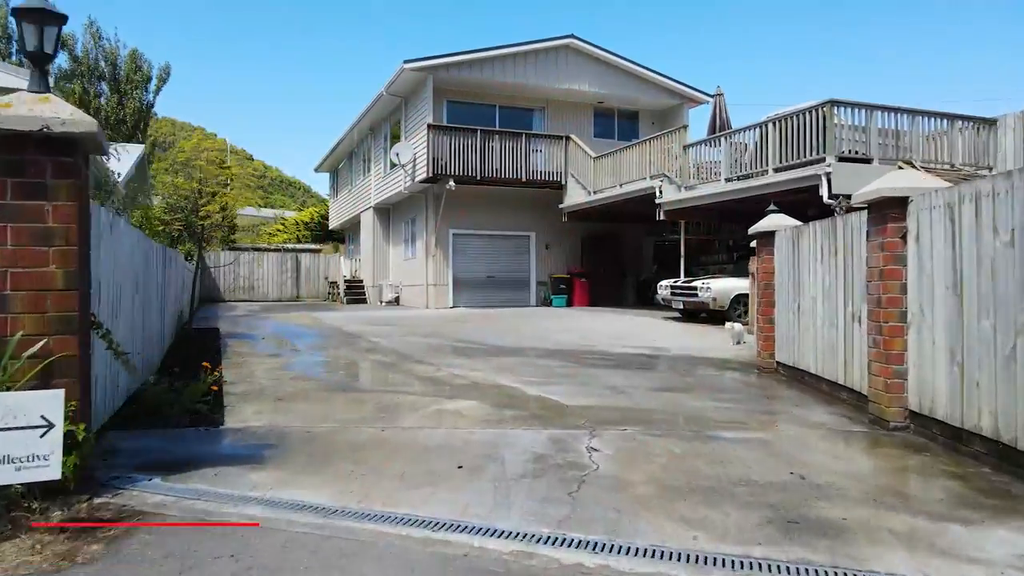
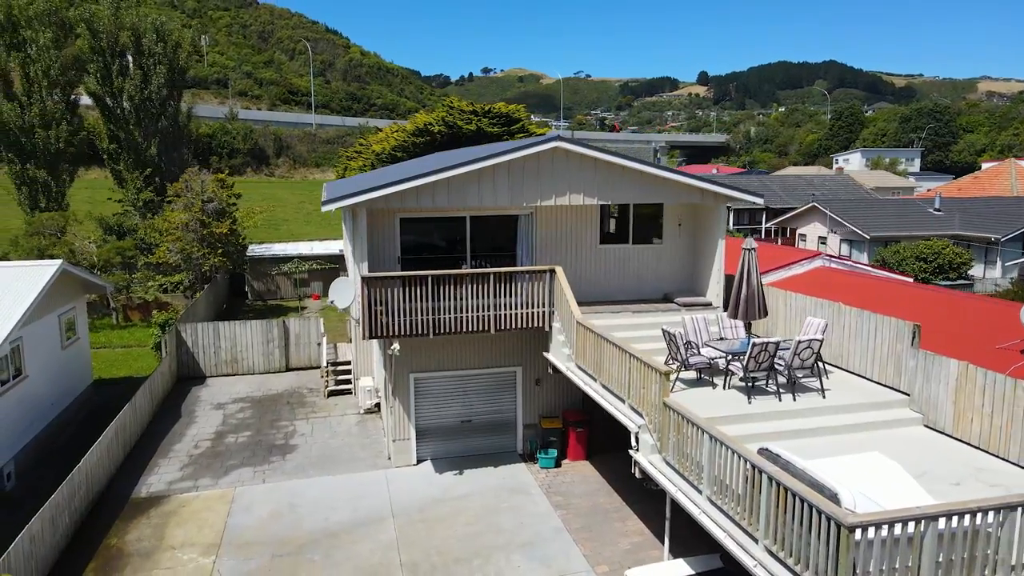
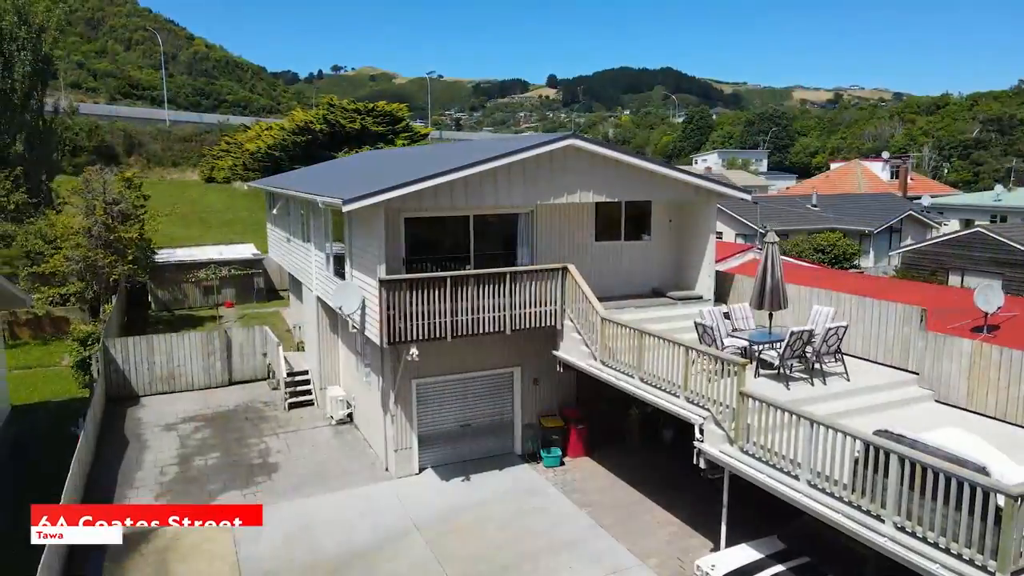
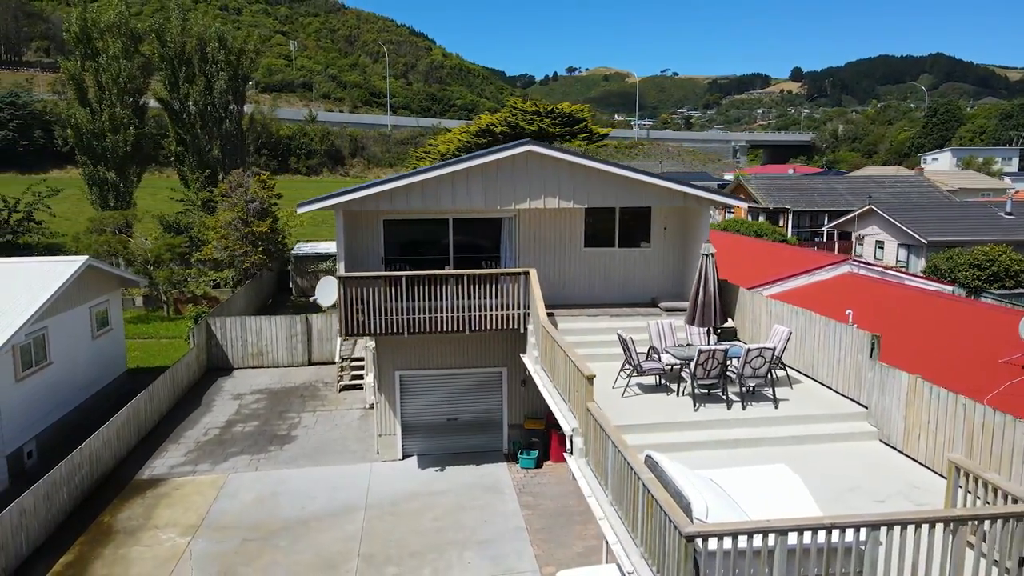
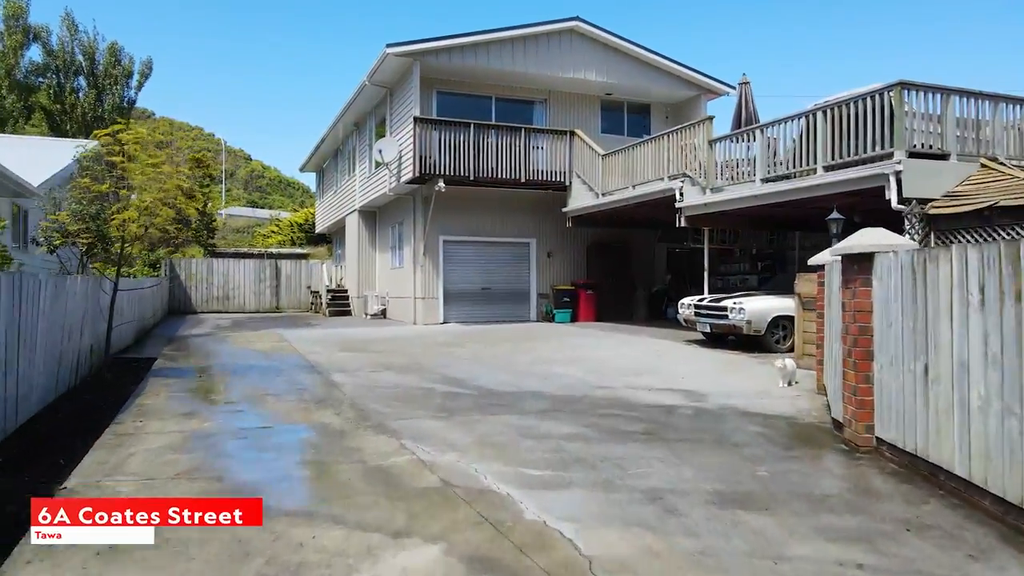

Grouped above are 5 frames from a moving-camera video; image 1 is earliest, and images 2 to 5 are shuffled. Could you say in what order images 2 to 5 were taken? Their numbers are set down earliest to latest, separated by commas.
5, 3, 2, 4
